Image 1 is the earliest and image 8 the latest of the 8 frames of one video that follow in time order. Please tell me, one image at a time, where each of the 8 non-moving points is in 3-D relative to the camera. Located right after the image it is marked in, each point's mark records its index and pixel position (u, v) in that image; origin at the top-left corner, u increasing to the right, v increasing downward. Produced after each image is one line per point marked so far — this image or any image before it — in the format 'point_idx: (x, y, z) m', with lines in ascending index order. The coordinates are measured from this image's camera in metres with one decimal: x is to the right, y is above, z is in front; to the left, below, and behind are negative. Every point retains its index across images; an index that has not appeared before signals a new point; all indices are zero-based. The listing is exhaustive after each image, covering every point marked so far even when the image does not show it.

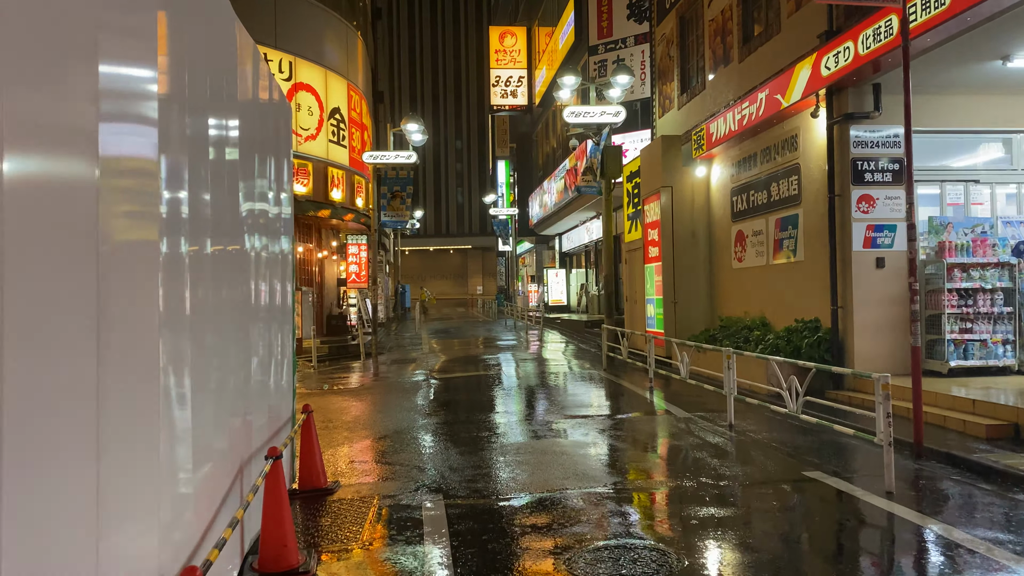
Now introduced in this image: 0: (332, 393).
0: (-2.9, -1.7, +13.4) m
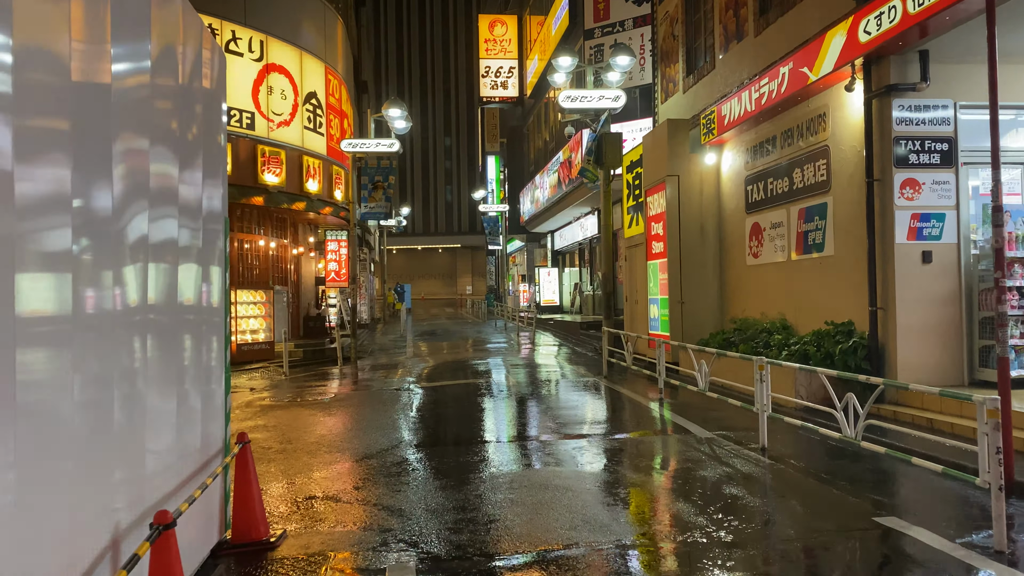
0: (-3.1, -1.7, +11.9) m
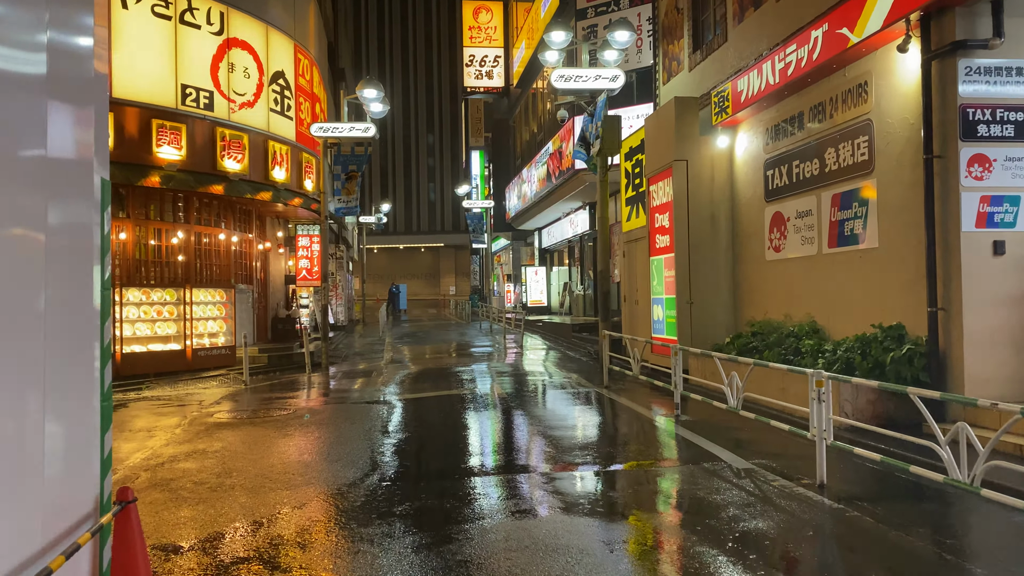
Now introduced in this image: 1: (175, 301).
0: (-3.2, -1.6, +10.2) m
1: (-6.1, -0.3, +14.9) m
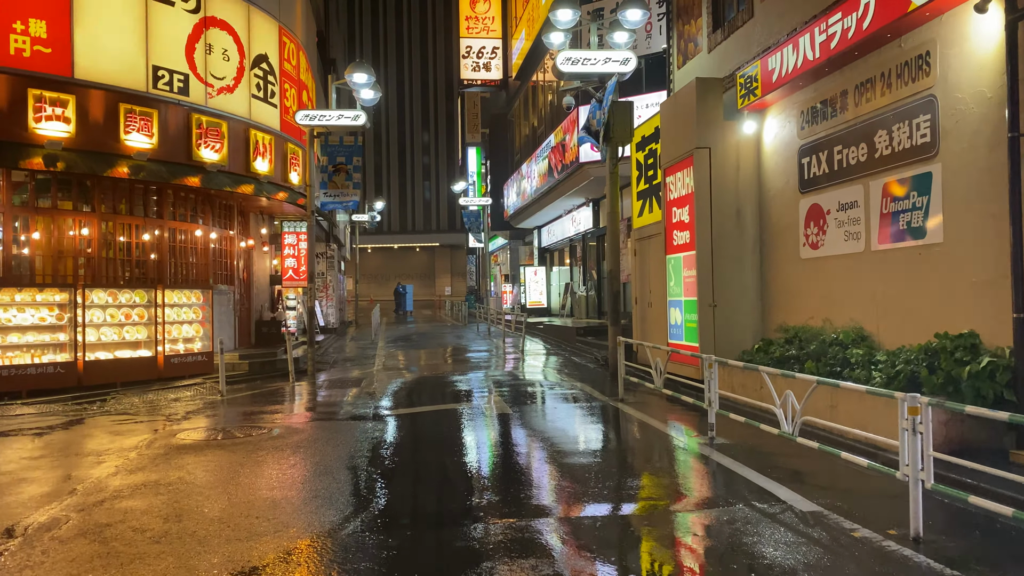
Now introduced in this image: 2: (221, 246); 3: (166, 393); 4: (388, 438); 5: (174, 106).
0: (-3.1, -1.6, +8.9) m
1: (-6.1, -0.3, +13.6) m
2: (-5.8, +0.9, +16.4) m
3: (-5.5, -1.7, +13.1) m
4: (-1.4, -1.7, +9.2) m
5: (-5.8, +3.1, +14.0) m
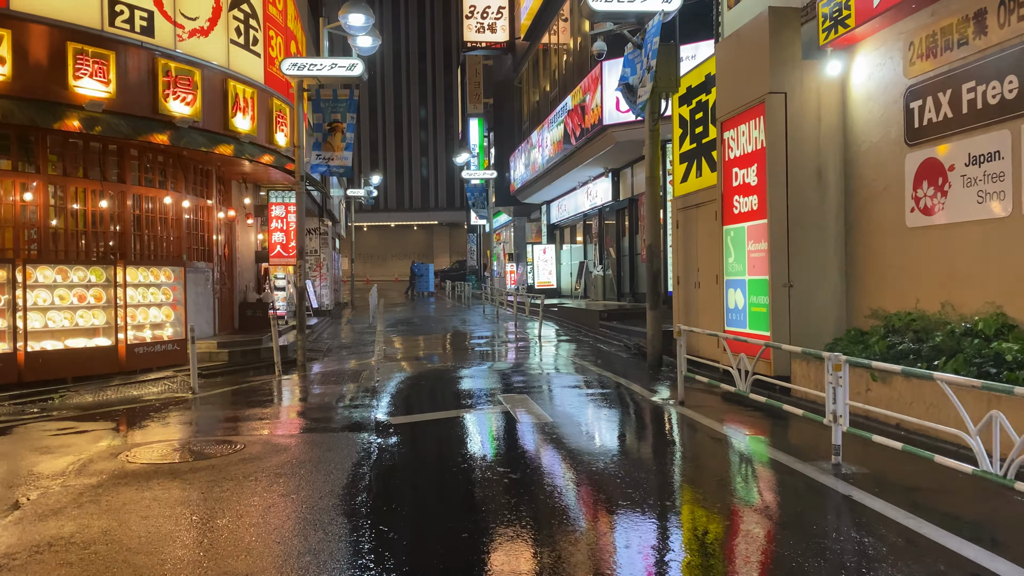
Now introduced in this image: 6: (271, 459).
0: (-2.7, -1.4, +6.8) m
1: (-5.7, +0.1, +11.5) m
2: (-5.5, +1.2, +14.3) m
3: (-5.1, -1.4, +11.0) m
4: (-1.0, -1.4, +7.1) m
5: (-5.4, +3.5, +11.8) m
6: (-2.0, -1.4, +6.7) m
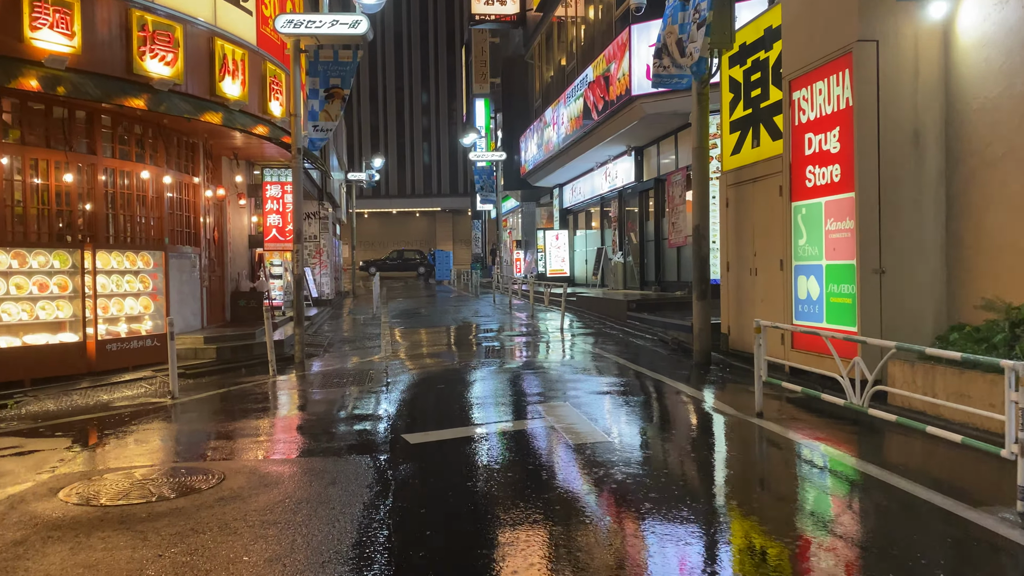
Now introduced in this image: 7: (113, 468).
0: (-2.4, -1.3, +5.3) m
1: (-5.3, +0.2, +9.9) m
2: (-5.1, +1.4, +12.7) m
3: (-4.8, -1.2, +9.4) m
4: (-0.6, -1.3, +5.6) m
5: (-5.0, +3.6, +10.2) m
6: (-1.6, -1.3, +5.1) m
7: (-3.0, -1.4, +6.2) m
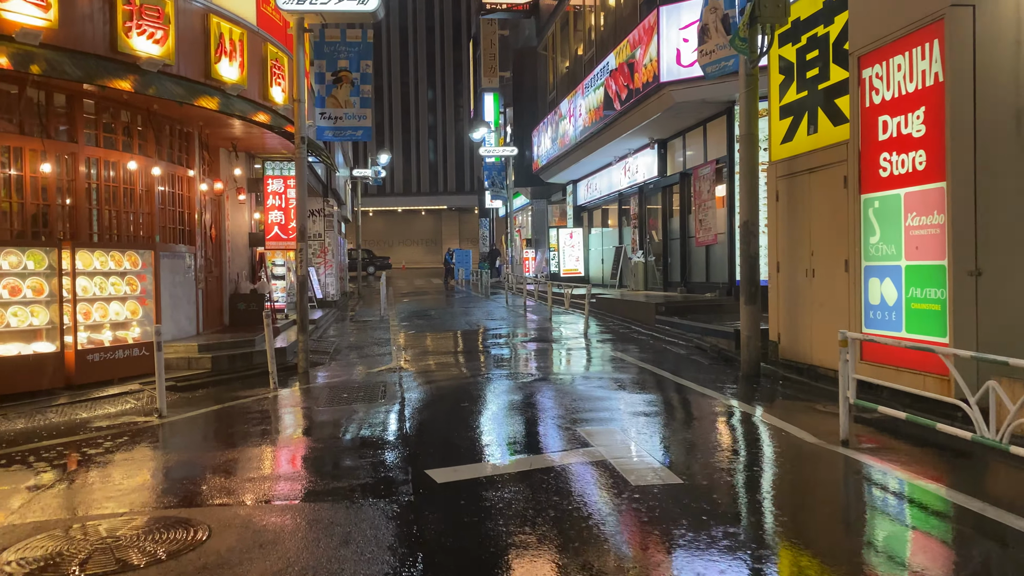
0: (-2.1, -1.4, +4.2) m
1: (-5.0, +0.2, +8.8) m
2: (-4.8, +1.4, +11.6) m
3: (-4.4, -1.3, +8.4) m
4: (-0.3, -1.4, +4.5) m
5: (-4.7, +3.6, +9.1) m
6: (-1.3, -1.3, +4.0) m
7: (-2.7, -1.4, +5.1) m
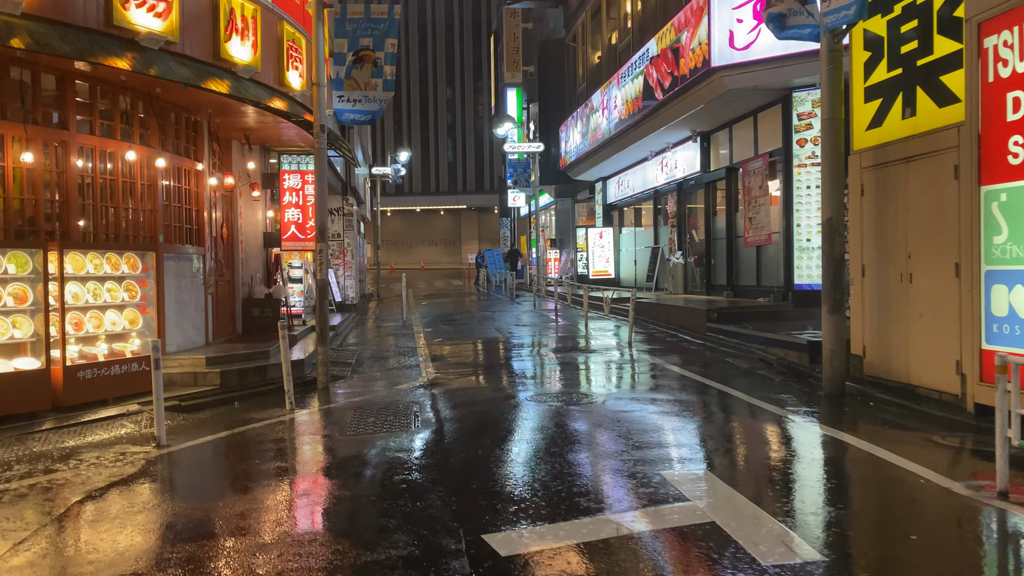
0: (-1.7, -1.4, +3.0) m
1: (-4.5, +0.1, +7.7) m
2: (-4.2, +1.3, +10.5) m
3: (-4.0, -1.3, +7.2) m
4: (+0.1, -1.5, +3.2) m
5: (-4.2, +3.5, +8.0) m
6: (-0.9, -1.4, +2.8) m
7: (-2.3, -1.5, +4.0) m
